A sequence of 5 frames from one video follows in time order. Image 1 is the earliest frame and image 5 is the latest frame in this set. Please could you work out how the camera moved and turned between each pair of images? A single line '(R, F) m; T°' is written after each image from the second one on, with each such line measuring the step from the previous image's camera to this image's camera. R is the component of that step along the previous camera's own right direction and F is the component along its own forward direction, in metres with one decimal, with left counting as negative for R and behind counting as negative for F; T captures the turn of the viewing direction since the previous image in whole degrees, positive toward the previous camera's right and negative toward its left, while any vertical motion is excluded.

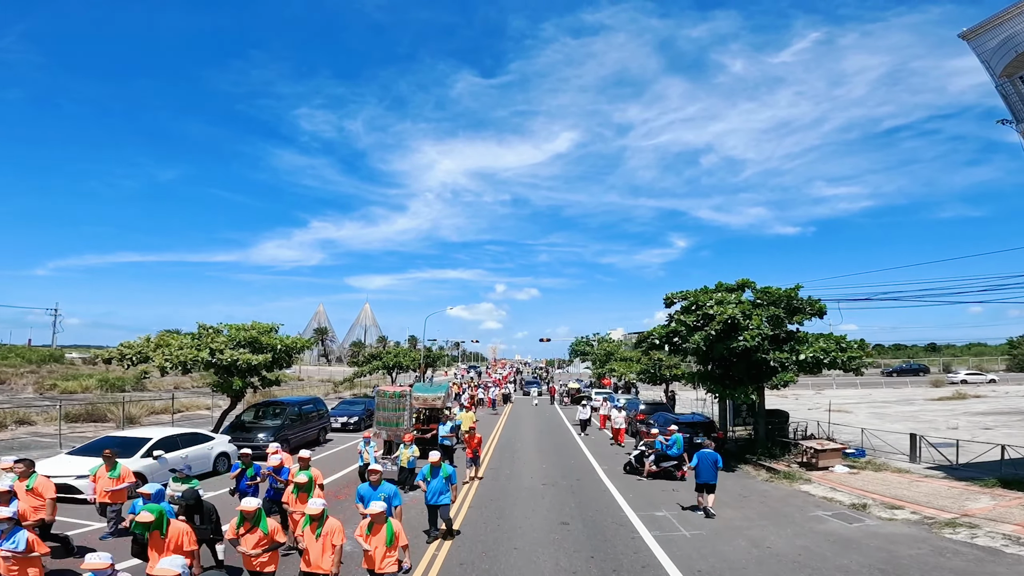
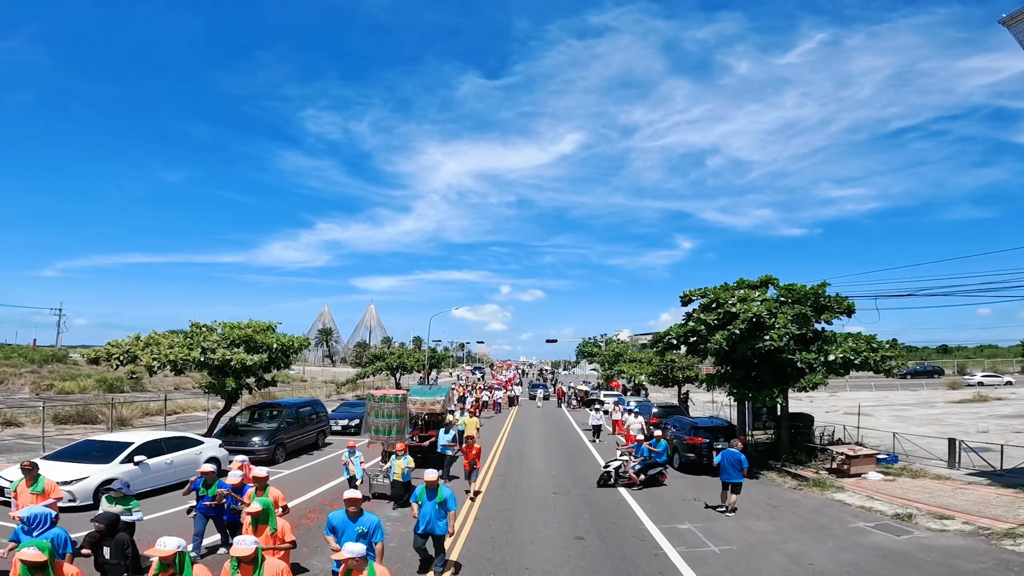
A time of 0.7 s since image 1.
(-0.1, +1.0) m; 0°
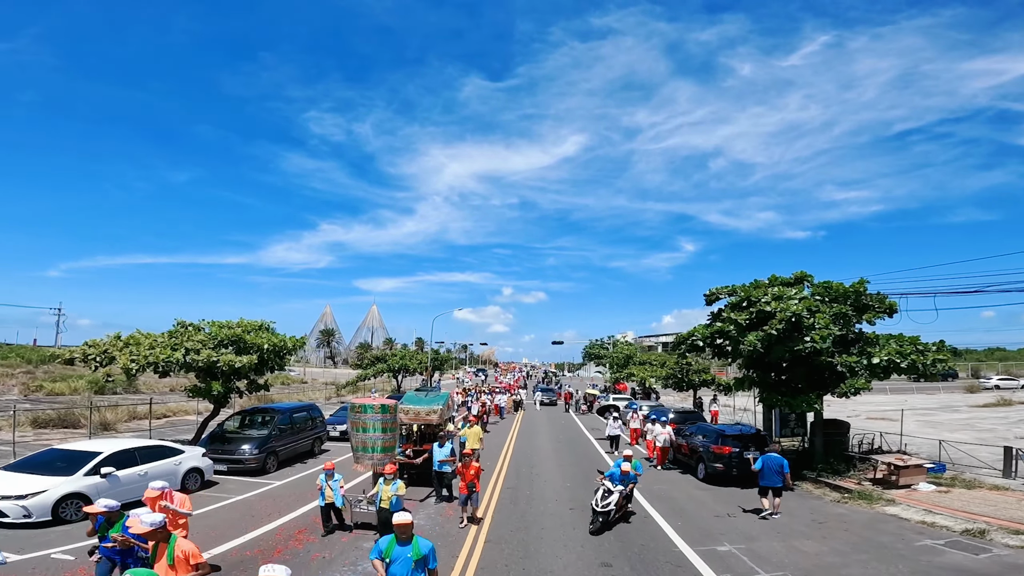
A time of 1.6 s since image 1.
(-0.3, +1.4) m; 0°
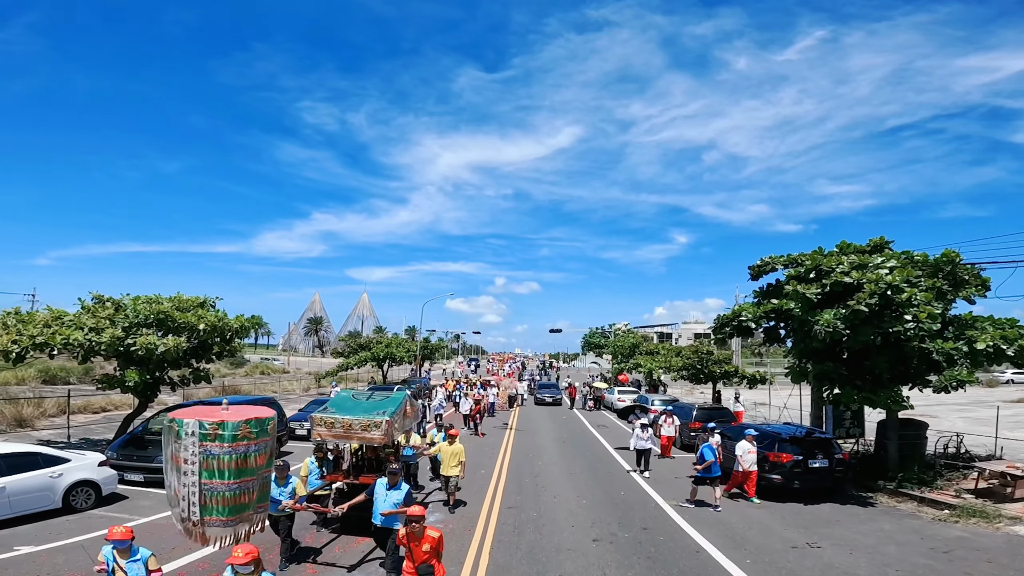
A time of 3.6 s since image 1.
(-0.2, +3.5) m; +1°
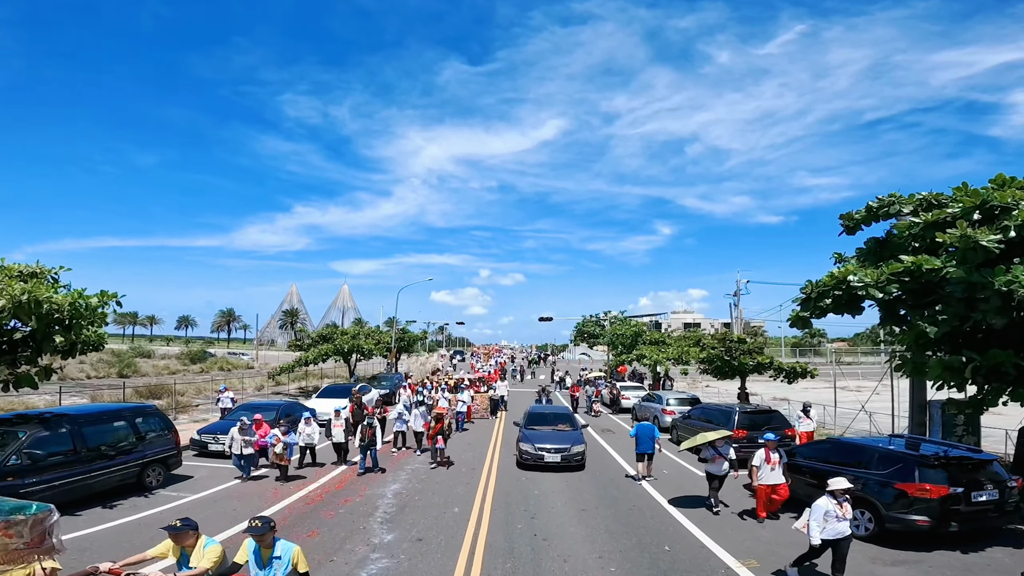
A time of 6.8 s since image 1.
(0.0, +4.8) m; +1°
